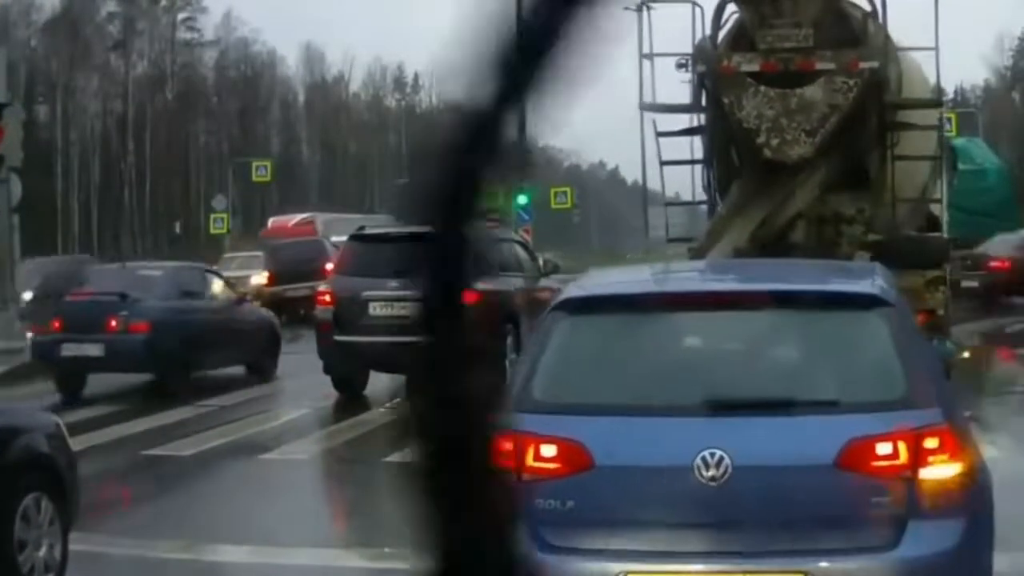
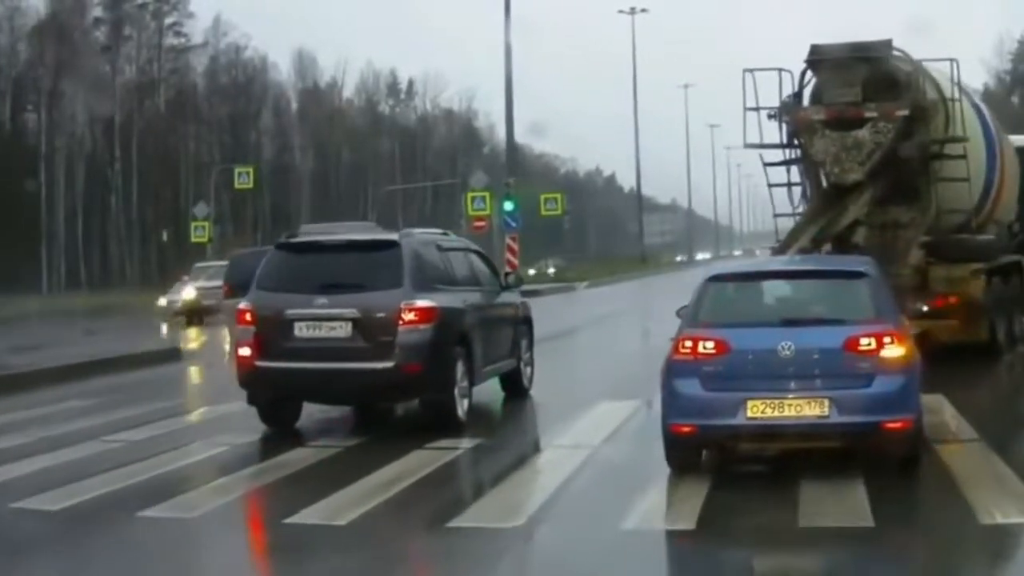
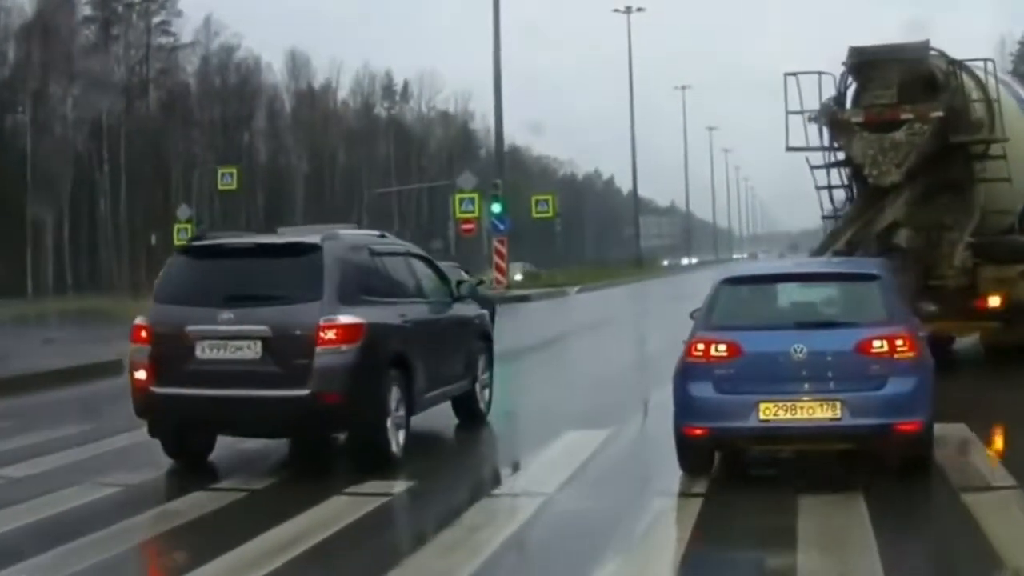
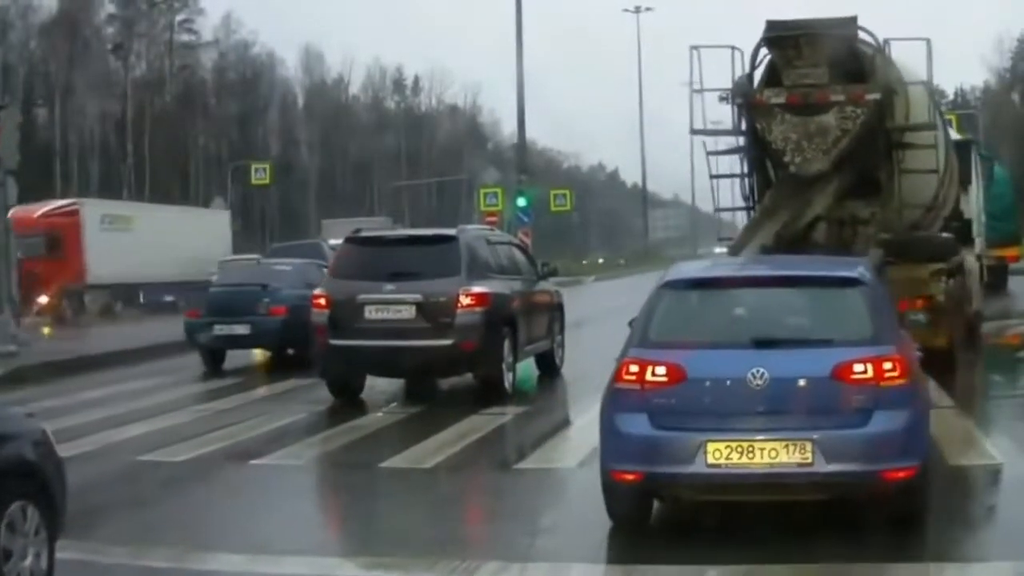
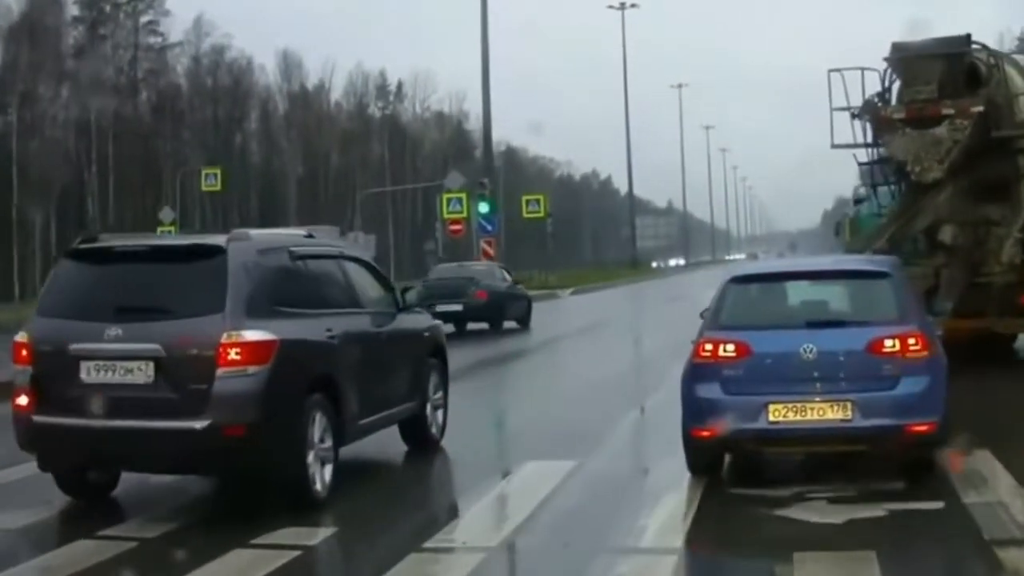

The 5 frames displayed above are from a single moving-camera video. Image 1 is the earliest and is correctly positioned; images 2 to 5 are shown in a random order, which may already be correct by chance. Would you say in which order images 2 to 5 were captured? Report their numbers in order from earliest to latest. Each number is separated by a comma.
4, 2, 3, 5
